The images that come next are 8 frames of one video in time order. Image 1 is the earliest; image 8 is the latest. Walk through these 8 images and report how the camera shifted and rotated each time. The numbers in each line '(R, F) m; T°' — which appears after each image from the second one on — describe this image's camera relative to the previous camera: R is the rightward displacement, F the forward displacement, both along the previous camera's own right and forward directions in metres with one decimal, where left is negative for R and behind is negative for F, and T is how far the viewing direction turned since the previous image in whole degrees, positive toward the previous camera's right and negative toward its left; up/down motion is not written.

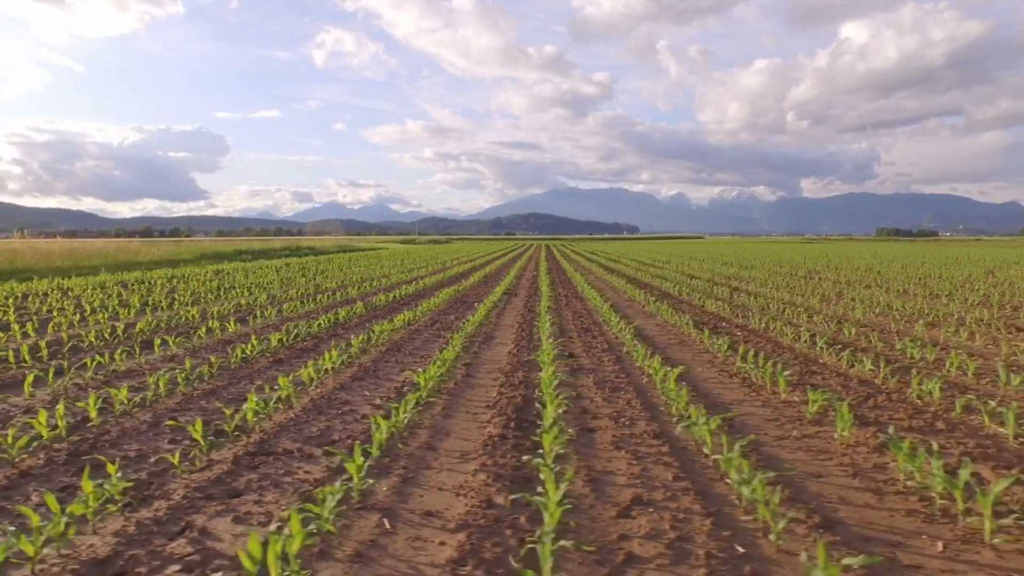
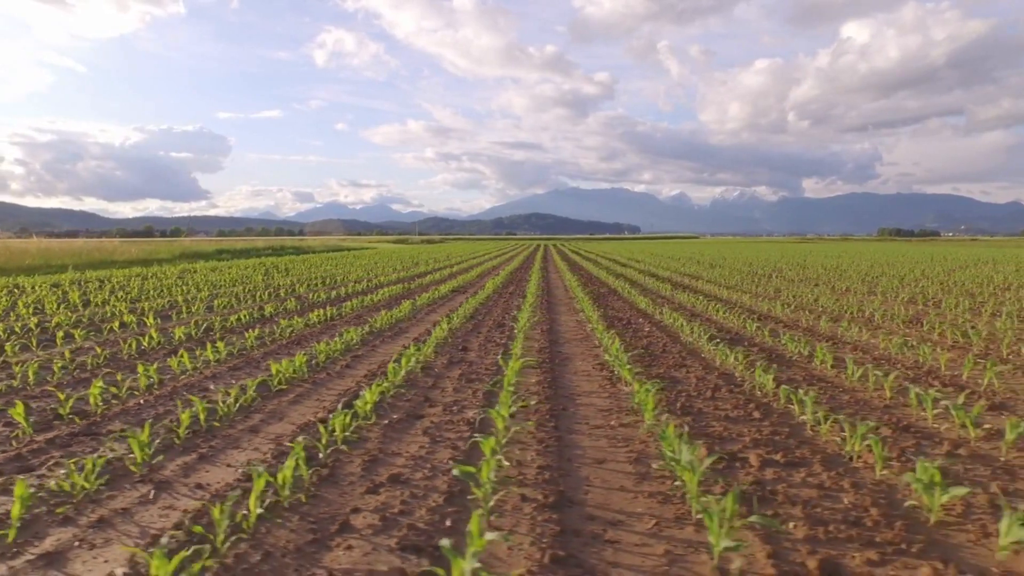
(+2.4, -0.3) m; 0°
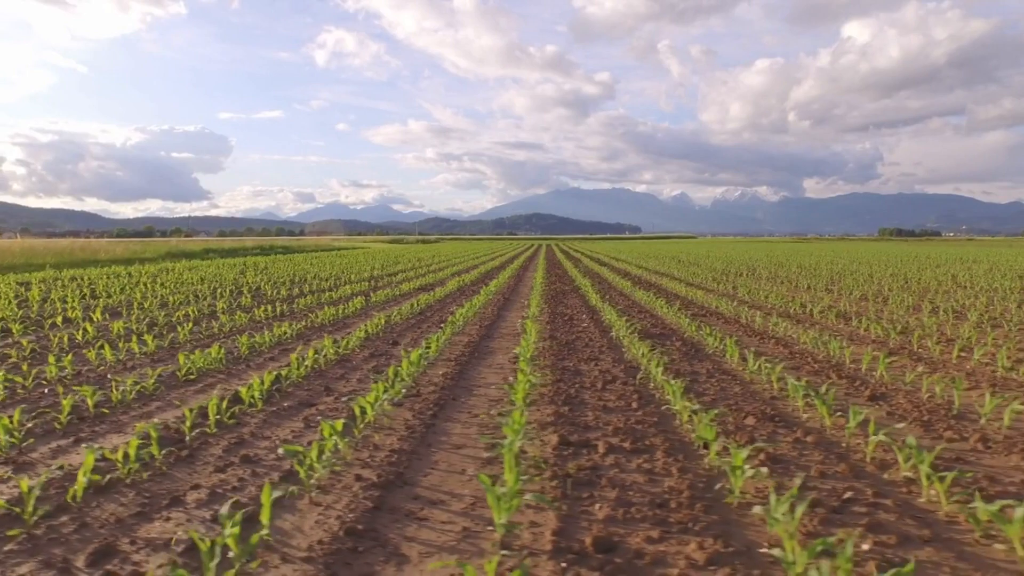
(+1.7, -0.2) m; 0°
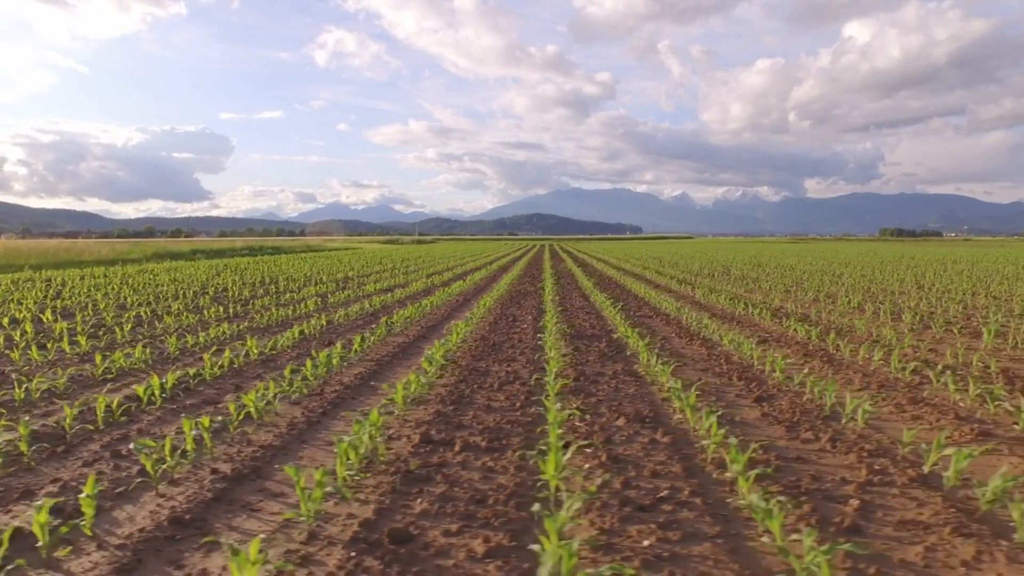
(+1.7, -0.2) m; 0°
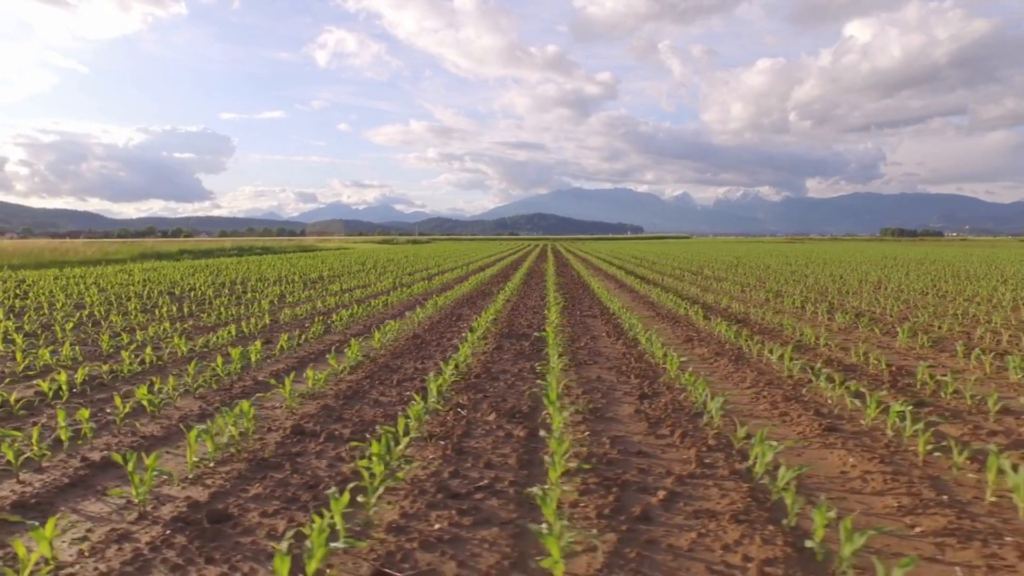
(+1.7, -0.3) m; 0°
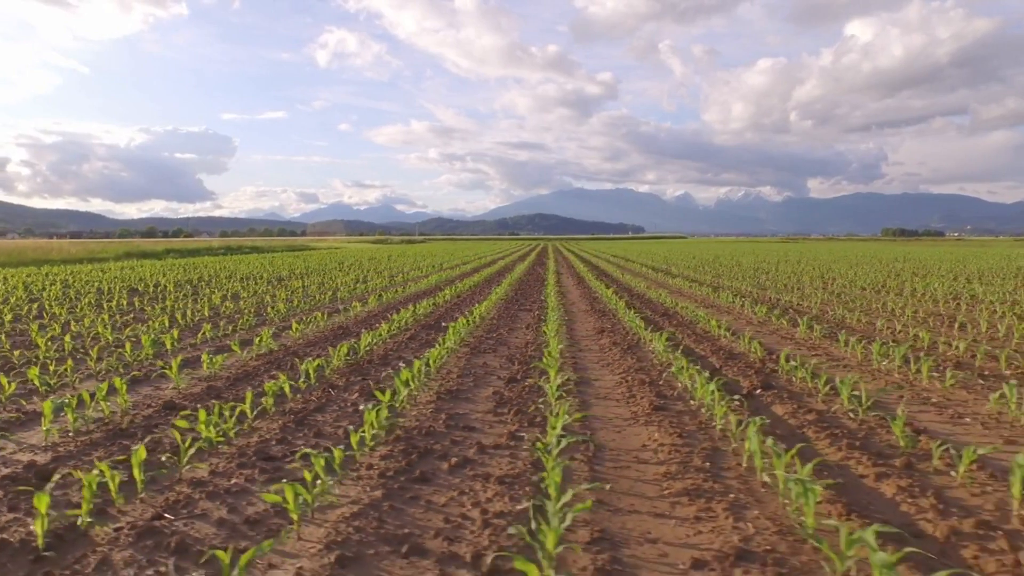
(+2.1, -0.5) m; 0°
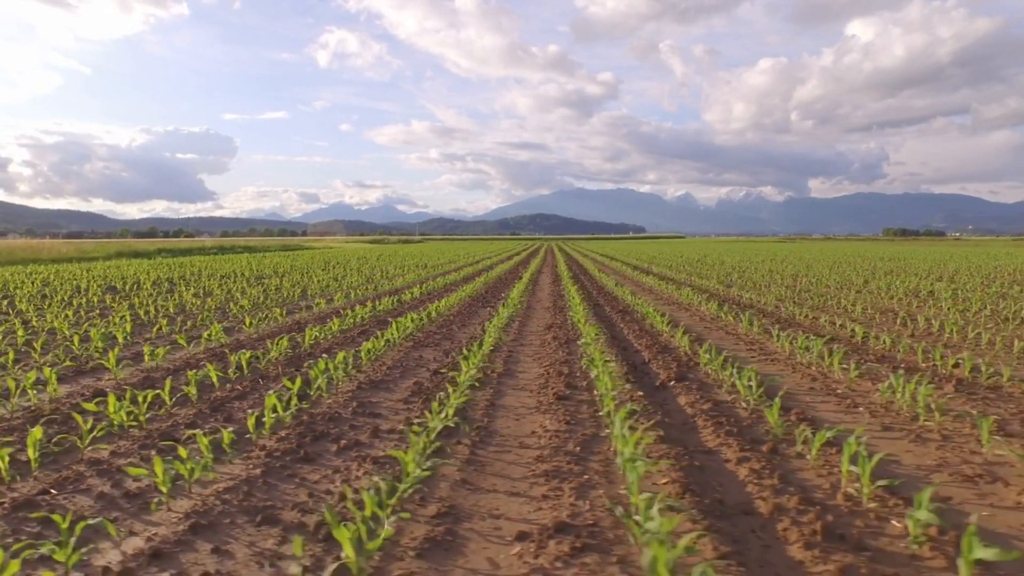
(+1.3, -0.3) m; 0°
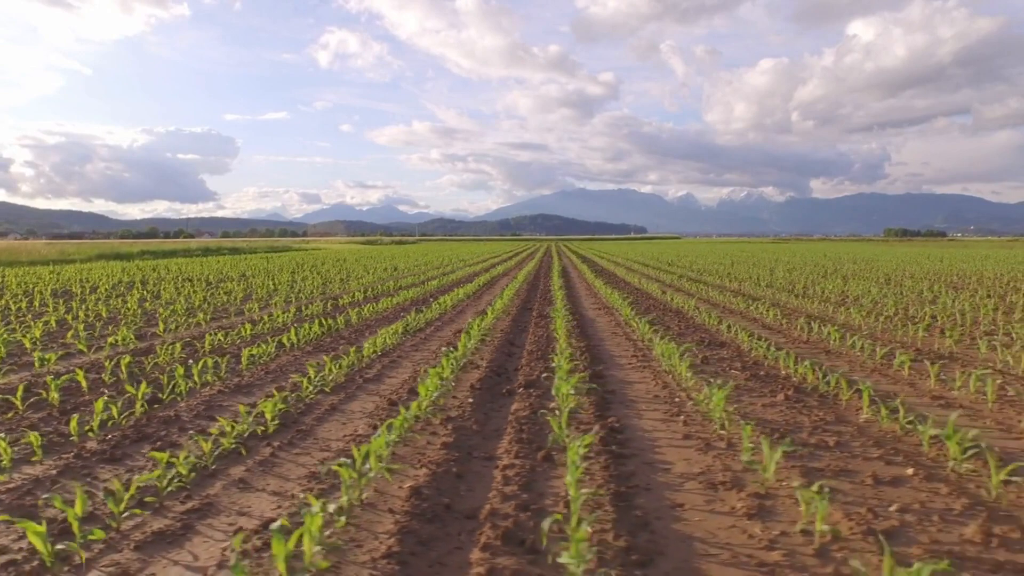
(+2.4, -0.3) m; 0°
